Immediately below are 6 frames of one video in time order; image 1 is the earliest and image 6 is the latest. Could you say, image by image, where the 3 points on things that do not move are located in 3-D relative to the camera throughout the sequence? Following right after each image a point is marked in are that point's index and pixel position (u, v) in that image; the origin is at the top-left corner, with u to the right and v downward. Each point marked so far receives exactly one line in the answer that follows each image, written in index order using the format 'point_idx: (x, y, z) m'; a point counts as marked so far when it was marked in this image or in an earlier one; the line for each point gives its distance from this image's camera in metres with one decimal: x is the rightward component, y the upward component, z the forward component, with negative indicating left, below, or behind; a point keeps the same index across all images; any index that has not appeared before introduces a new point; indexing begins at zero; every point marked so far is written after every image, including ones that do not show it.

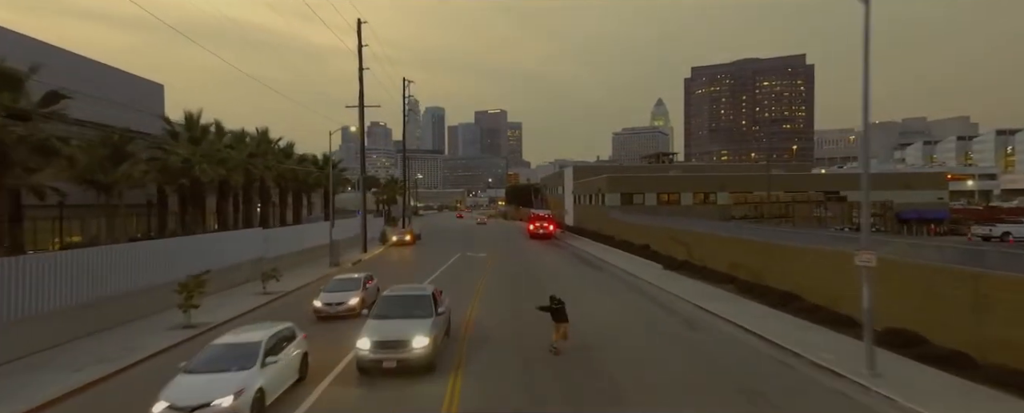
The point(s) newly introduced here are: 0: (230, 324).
0: (-8.3, -3.4, +16.2) m
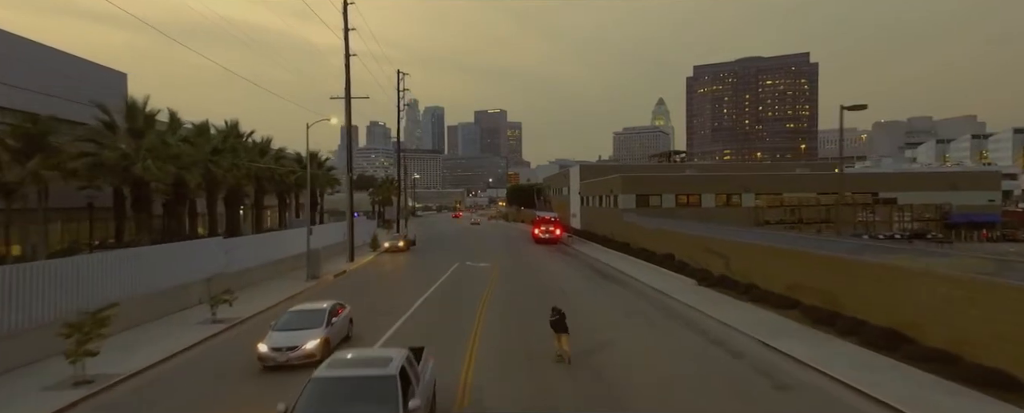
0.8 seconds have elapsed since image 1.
0: (-8.1, -3.6, +12.1) m
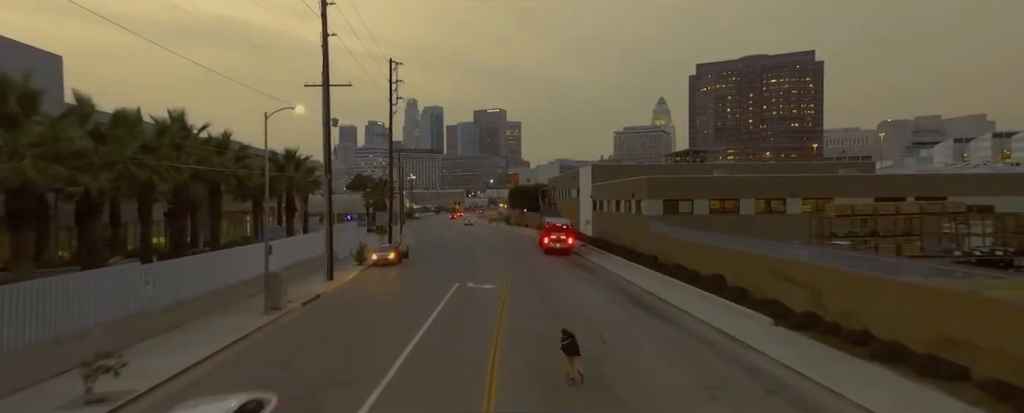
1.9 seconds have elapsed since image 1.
0: (-7.5, -4.1, +6.5) m
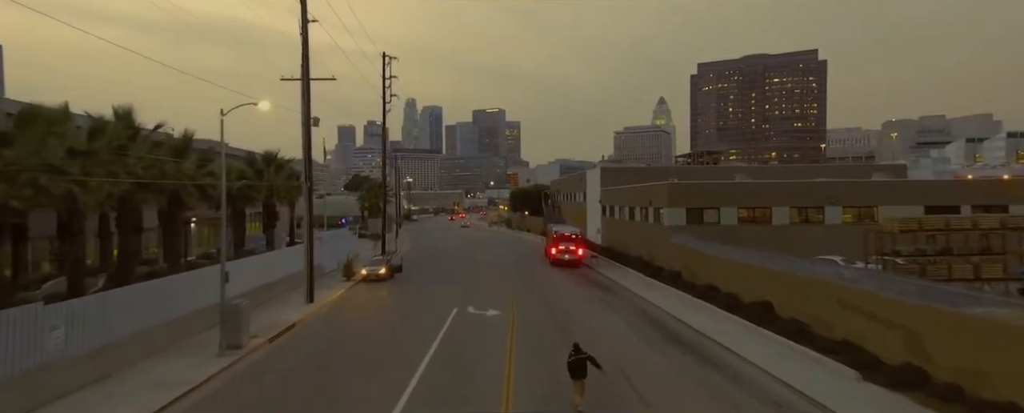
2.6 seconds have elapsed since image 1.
0: (-7.2, -4.6, +2.7) m
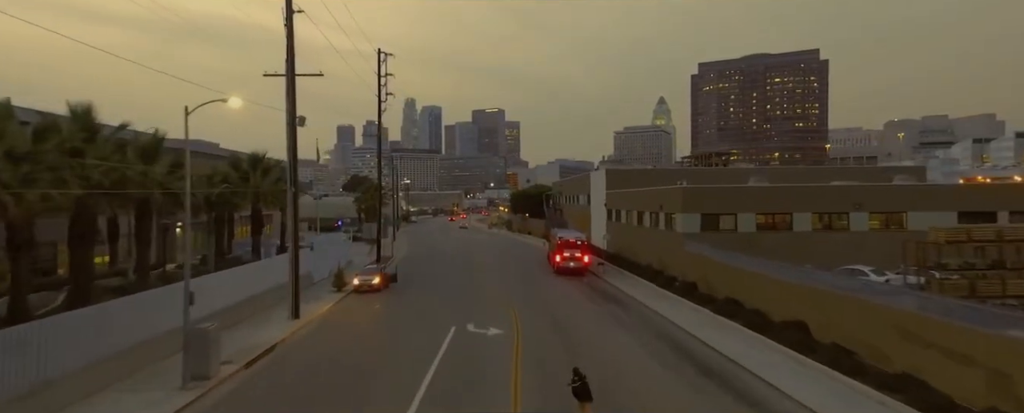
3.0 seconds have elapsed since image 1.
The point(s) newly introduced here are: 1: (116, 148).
0: (-7.0, -4.9, +0.6) m
1: (-13.6, +2.0, +18.8) m
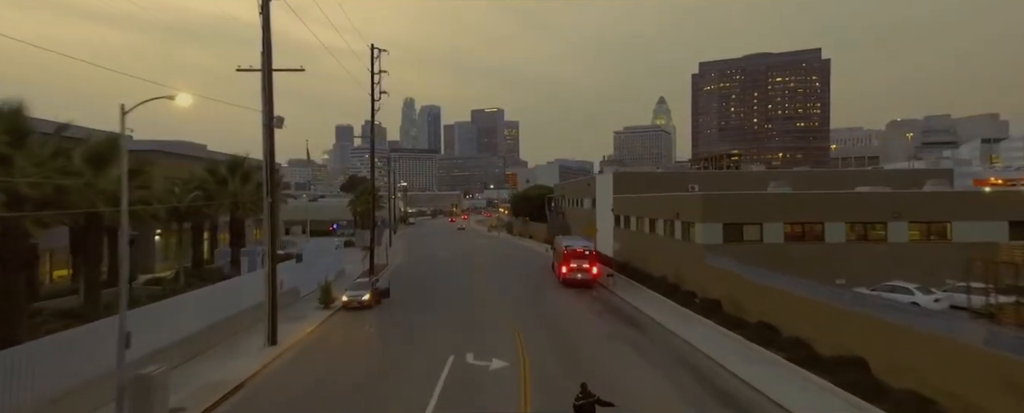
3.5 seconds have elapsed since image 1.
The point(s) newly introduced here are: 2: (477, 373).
0: (-6.8, -5.4, -2.2) m
1: (-13.4, +1.5, +16.1) m
2: (-1.4, -6.1, +17.1) m
